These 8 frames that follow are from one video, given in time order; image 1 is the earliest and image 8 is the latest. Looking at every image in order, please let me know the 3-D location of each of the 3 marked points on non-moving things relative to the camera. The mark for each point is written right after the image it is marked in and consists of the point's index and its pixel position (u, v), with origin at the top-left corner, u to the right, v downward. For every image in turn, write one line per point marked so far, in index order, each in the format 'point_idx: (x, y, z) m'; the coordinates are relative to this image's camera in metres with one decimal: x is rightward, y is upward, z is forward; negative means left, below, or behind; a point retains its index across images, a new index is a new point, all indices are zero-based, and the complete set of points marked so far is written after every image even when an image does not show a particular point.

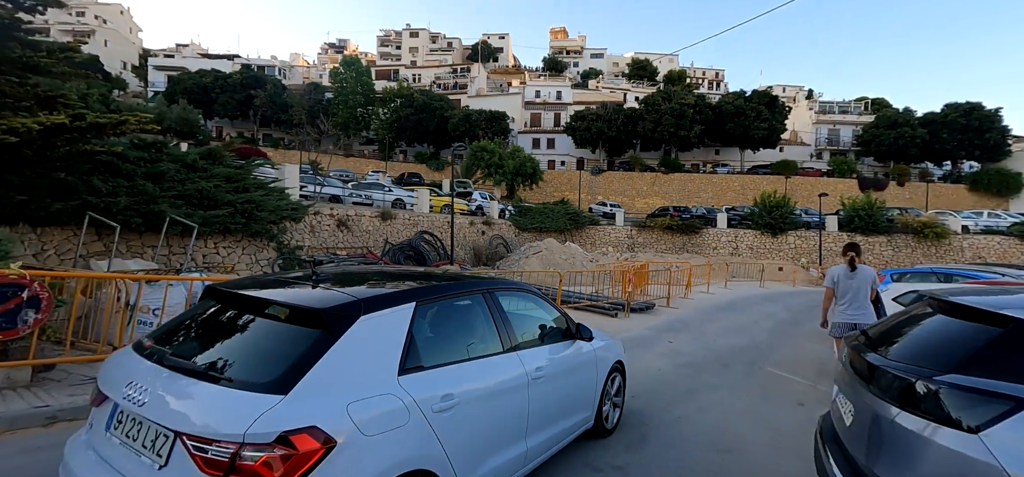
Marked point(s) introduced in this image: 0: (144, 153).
0: (-8.2, +1.9, +10.3) m
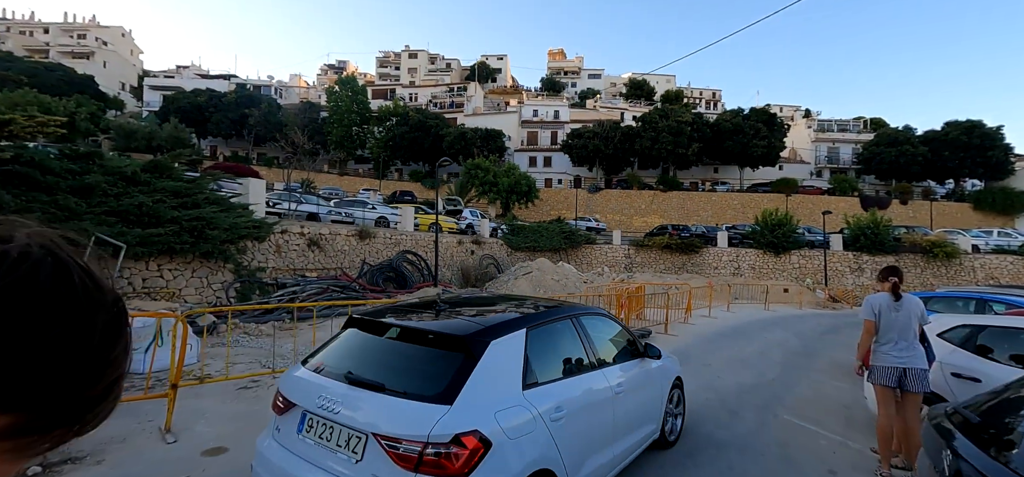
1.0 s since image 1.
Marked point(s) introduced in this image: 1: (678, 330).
0: (-8.7, +1.4, +9.2) m
1: (+4.9, -2.8, +13.6) m
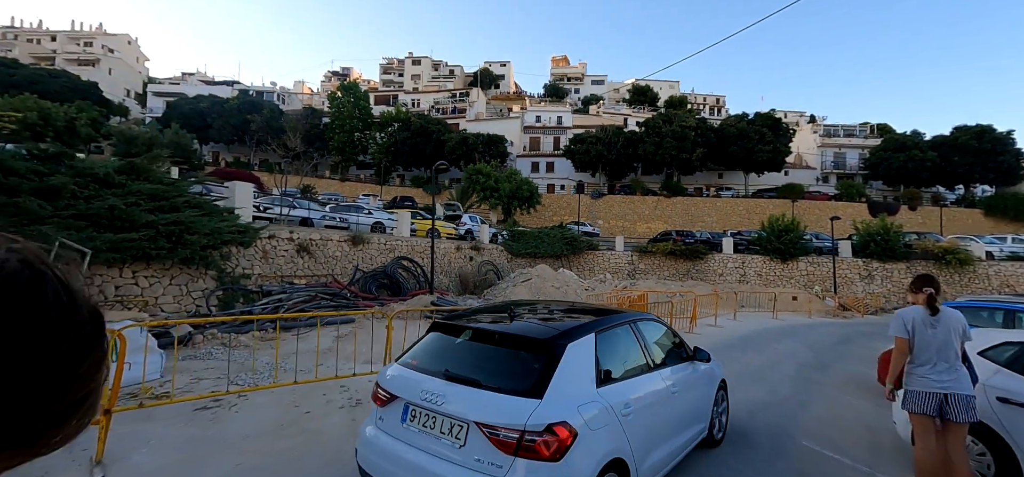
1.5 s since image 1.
0: (-8.9, +1.4, +8.7) m
1: (+4.7, -2.9, +12.9) m
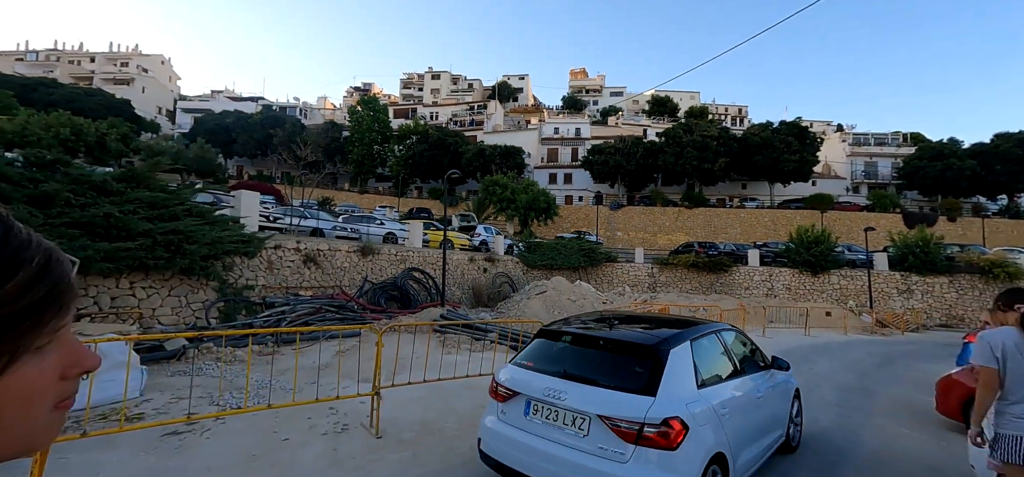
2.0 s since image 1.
0: (-8.7, +1.2, +8.4) m
1: (+5.1, -3.2, +12.0) m
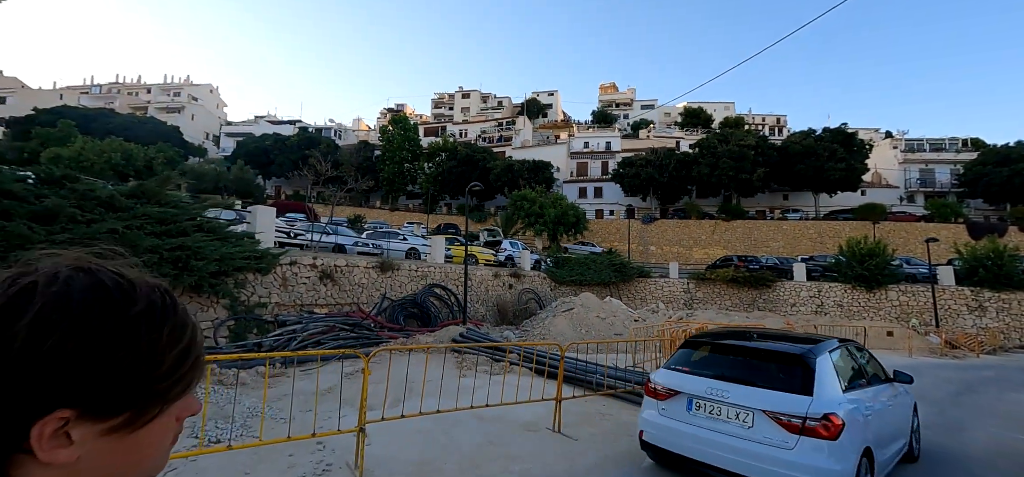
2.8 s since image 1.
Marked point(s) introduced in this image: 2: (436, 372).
0: (-8.5, +0.9, +8.3) m
1: (+5.6, -3.5, +10.7) m
2: (-1.8, -3.1, +10.7) m
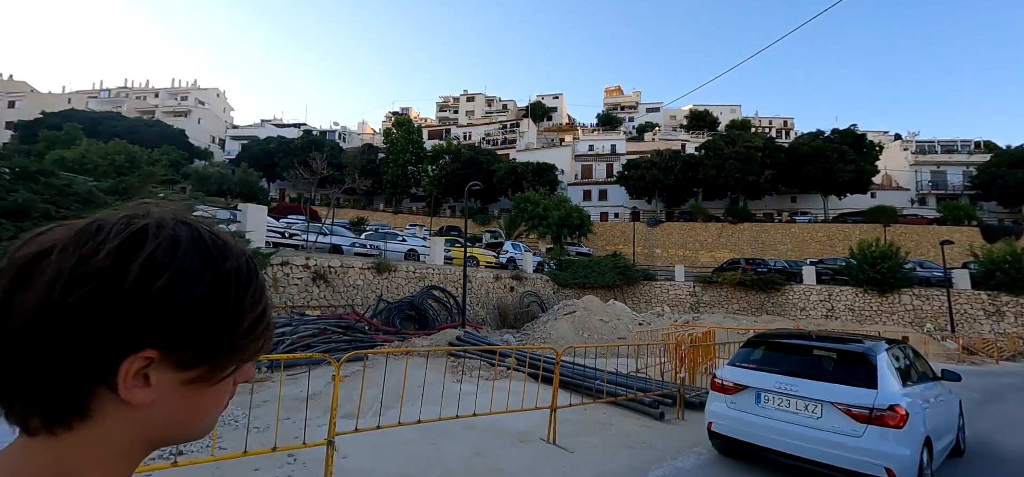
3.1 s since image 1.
0: (-8.5, +0.9, +7.9) m
1: (+5.5, -3.5, +10.2) m
2: (-1.8, -3.0, +10.2) m
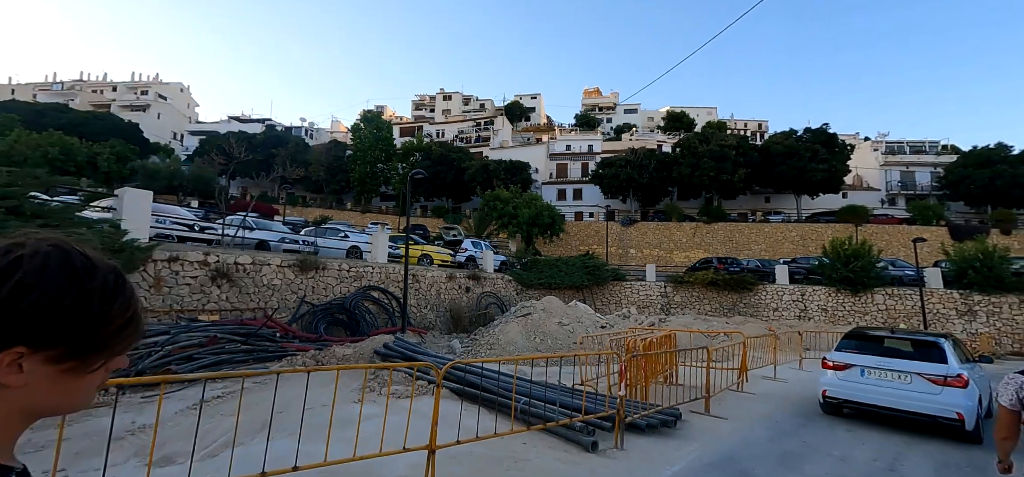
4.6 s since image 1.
0: (-9.9, +1.2, +5.9) m
1: (+4.0, -3.3, +8.7) m
2: (-3.3, -2.8, +8.4) m
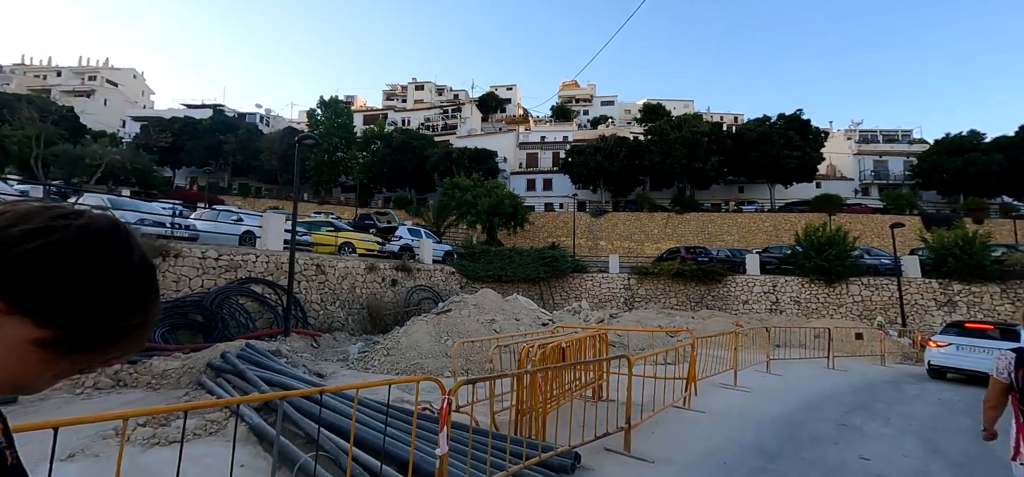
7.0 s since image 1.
0: (-11.9, +1.5, +2.8) m
1: (+1.9, -2.8, +6.1) m
2: (-5.4, -2.4, +5.6) m
